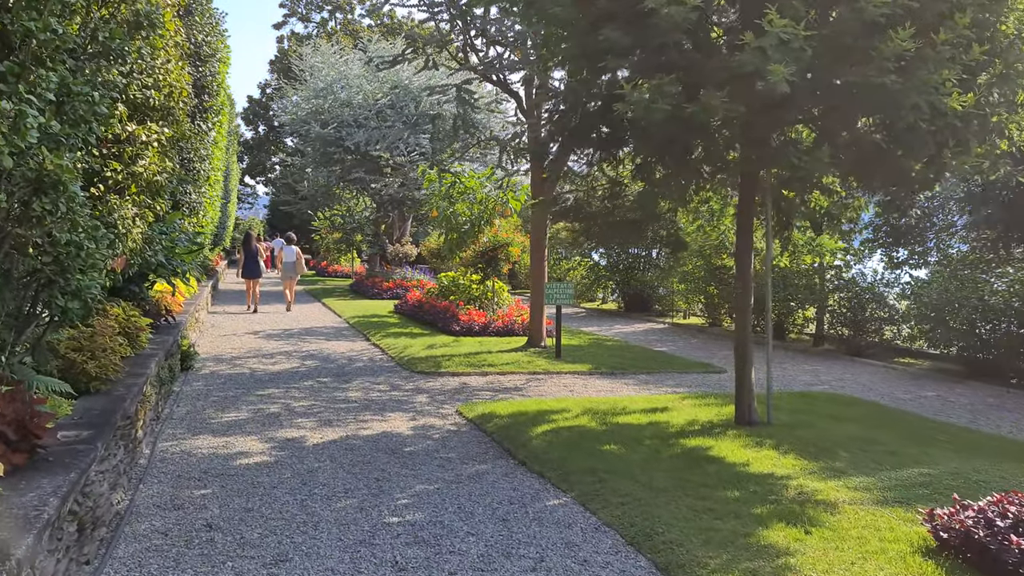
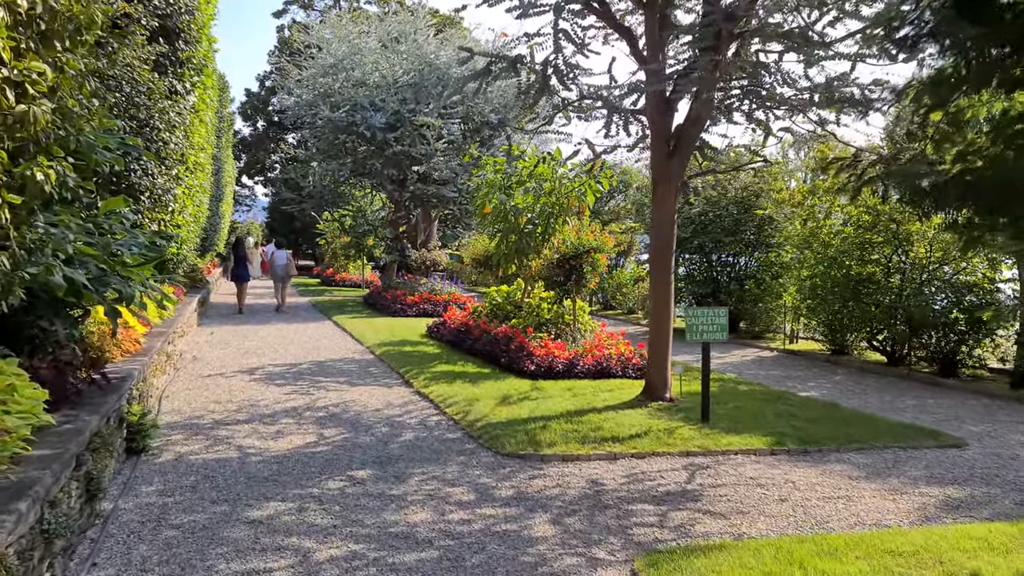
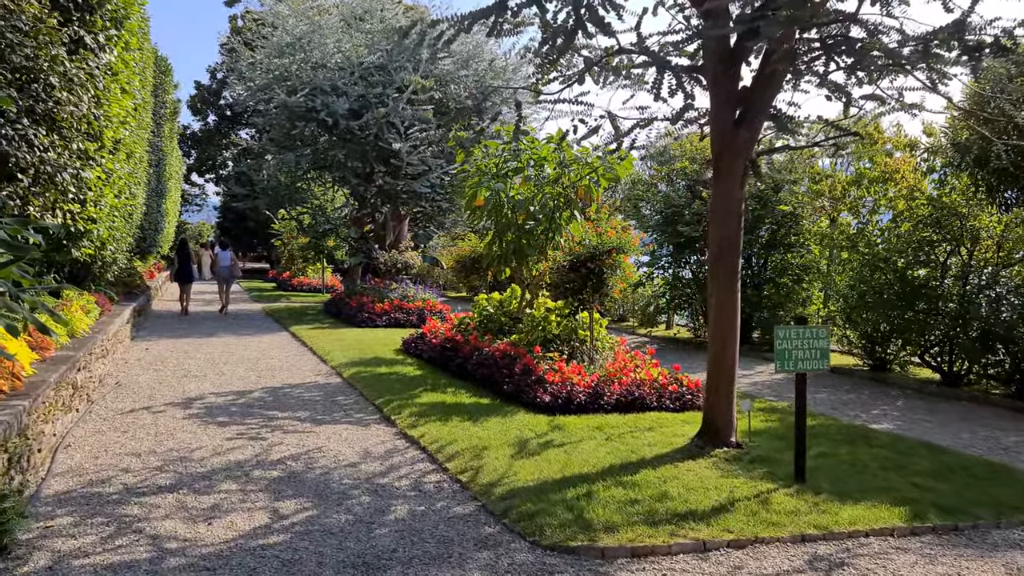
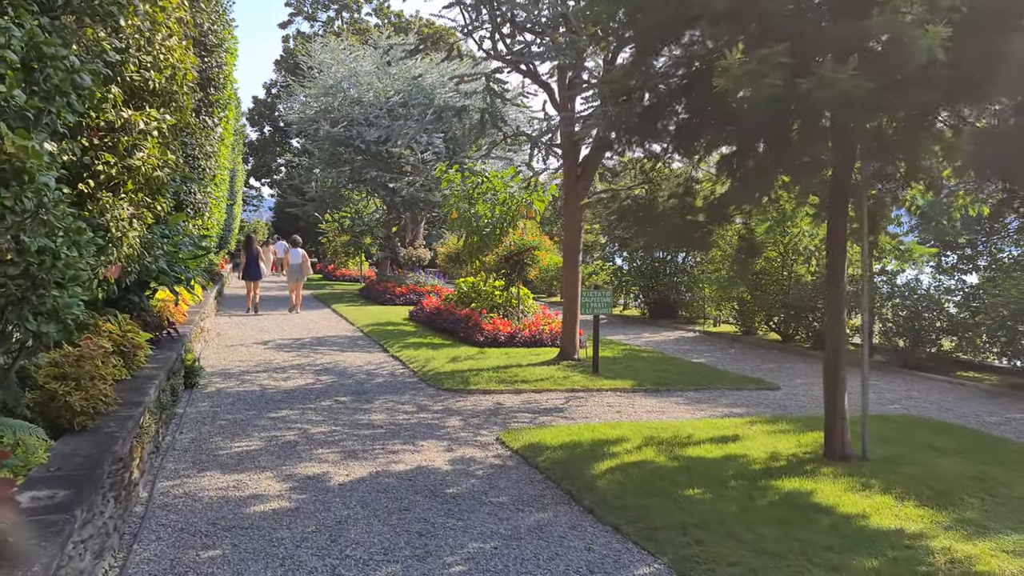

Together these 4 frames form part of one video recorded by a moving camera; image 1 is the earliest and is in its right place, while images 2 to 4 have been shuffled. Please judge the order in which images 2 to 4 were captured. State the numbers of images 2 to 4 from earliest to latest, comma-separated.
4, 2, 3
